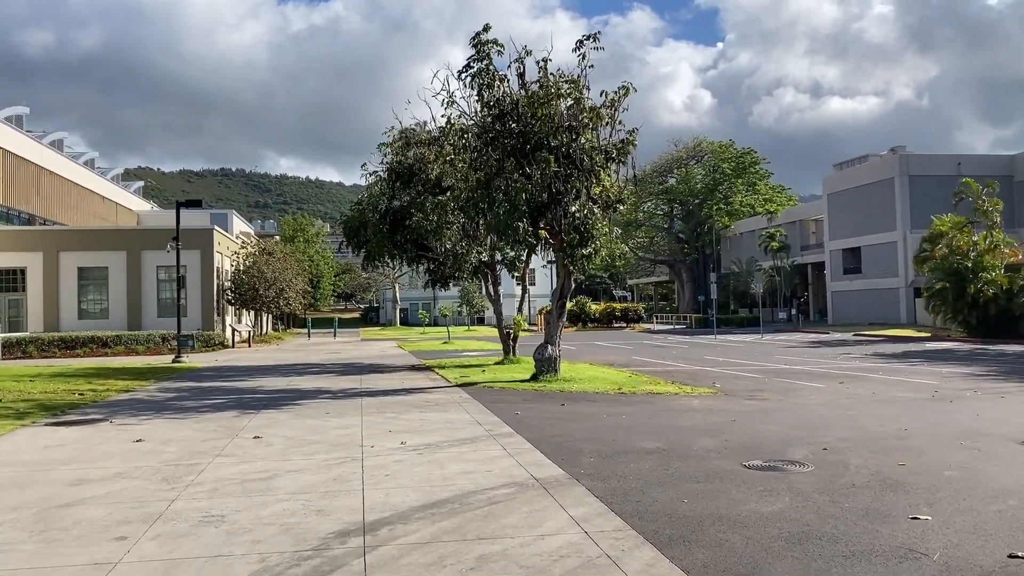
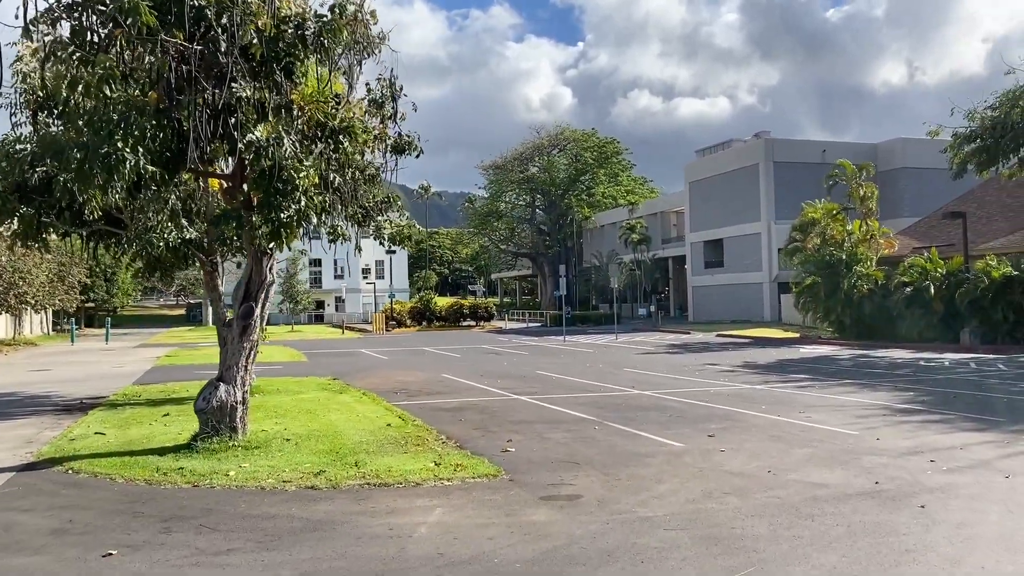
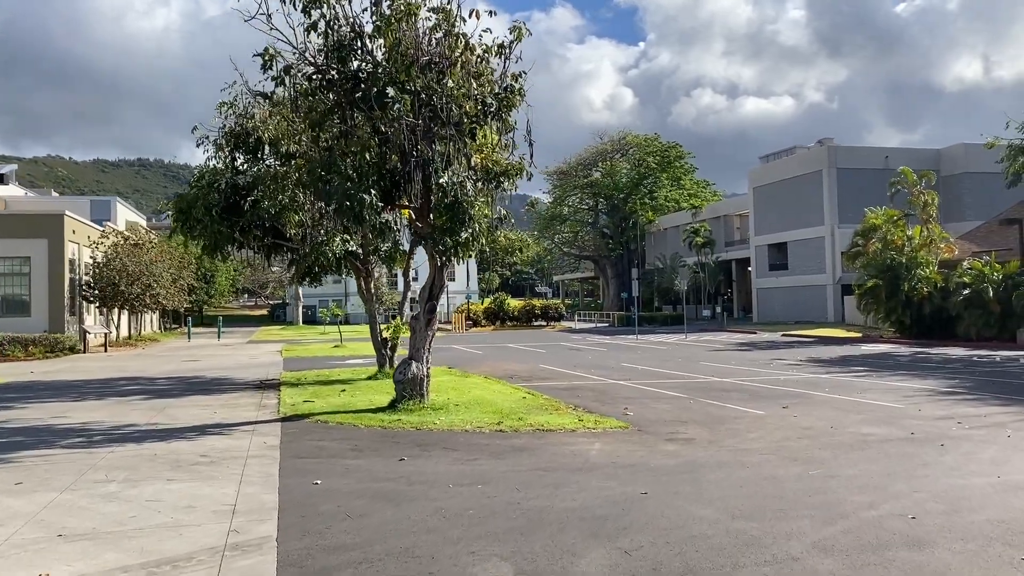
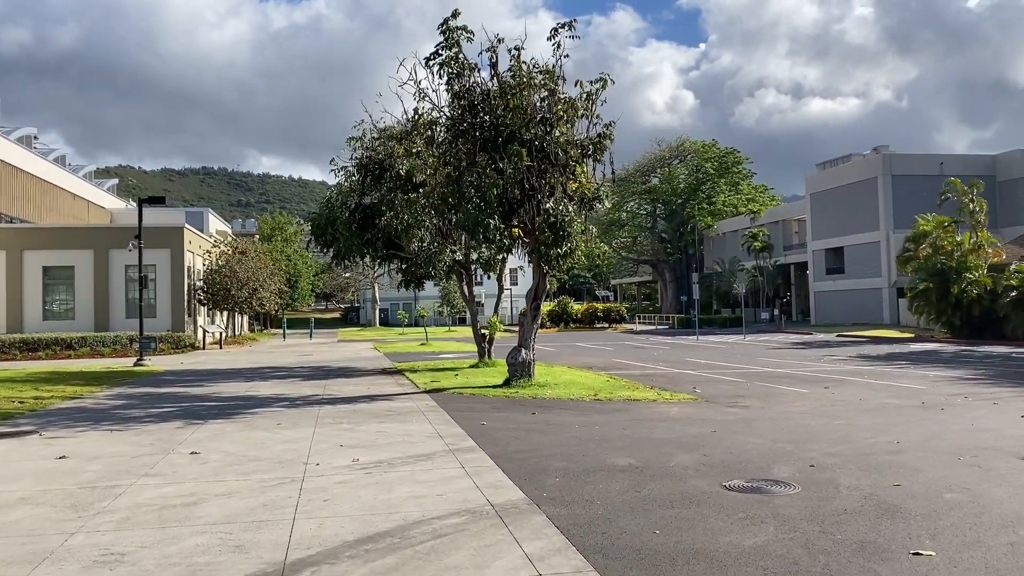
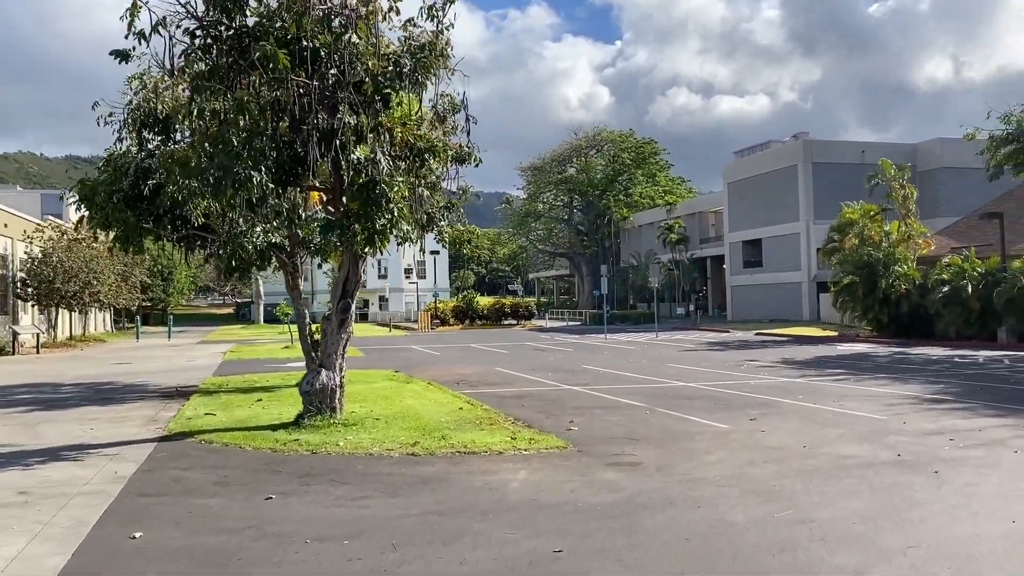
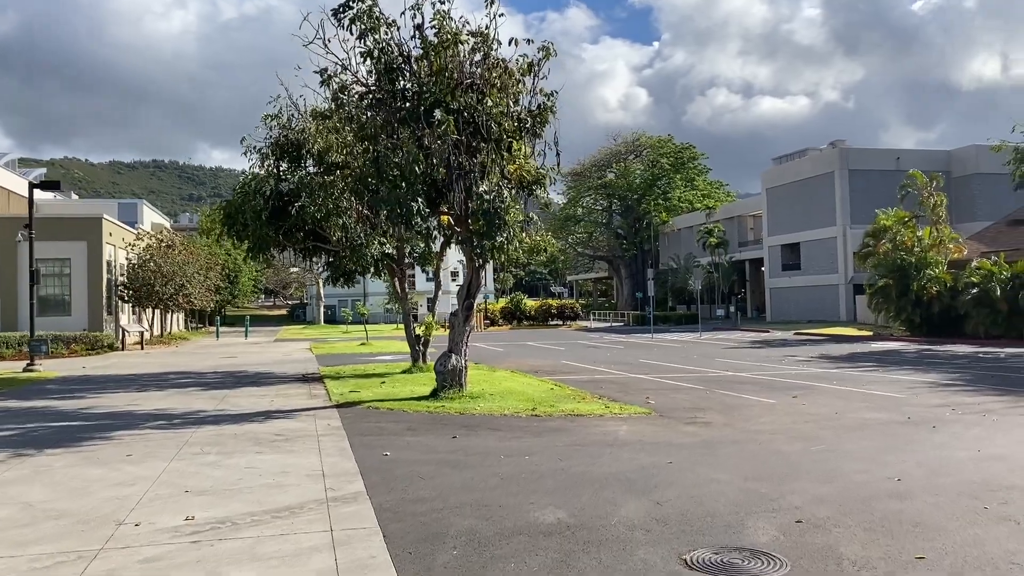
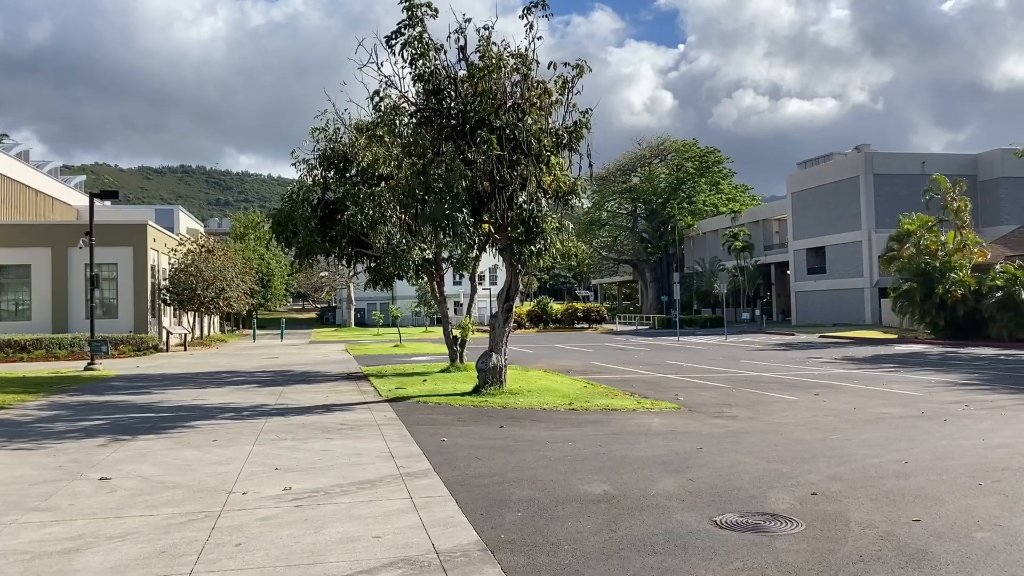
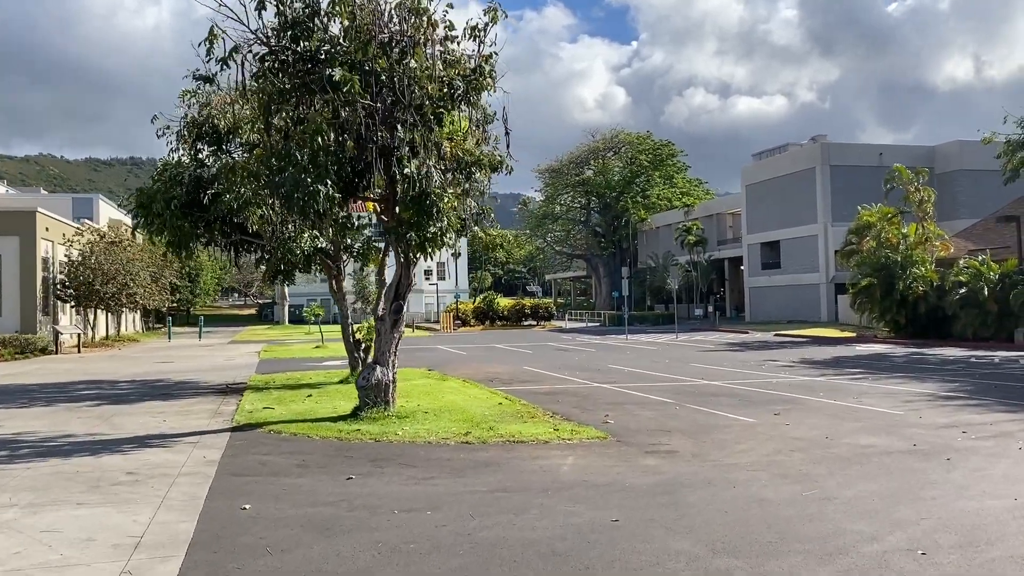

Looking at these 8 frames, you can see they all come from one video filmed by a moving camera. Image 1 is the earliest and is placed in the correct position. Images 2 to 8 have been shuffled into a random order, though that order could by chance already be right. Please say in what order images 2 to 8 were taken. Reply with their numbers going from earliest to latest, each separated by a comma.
4, 7, 6, 3, 8, 5, 2
